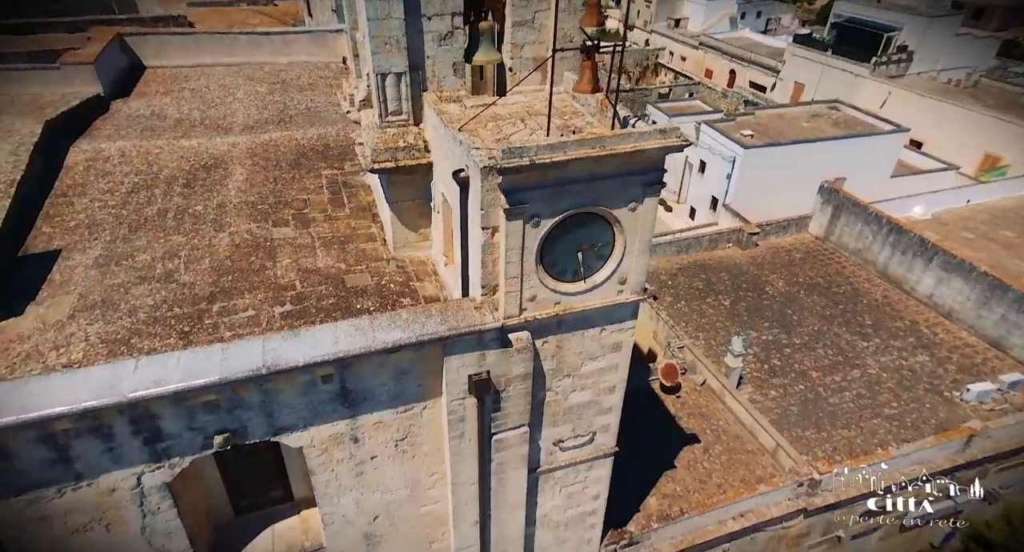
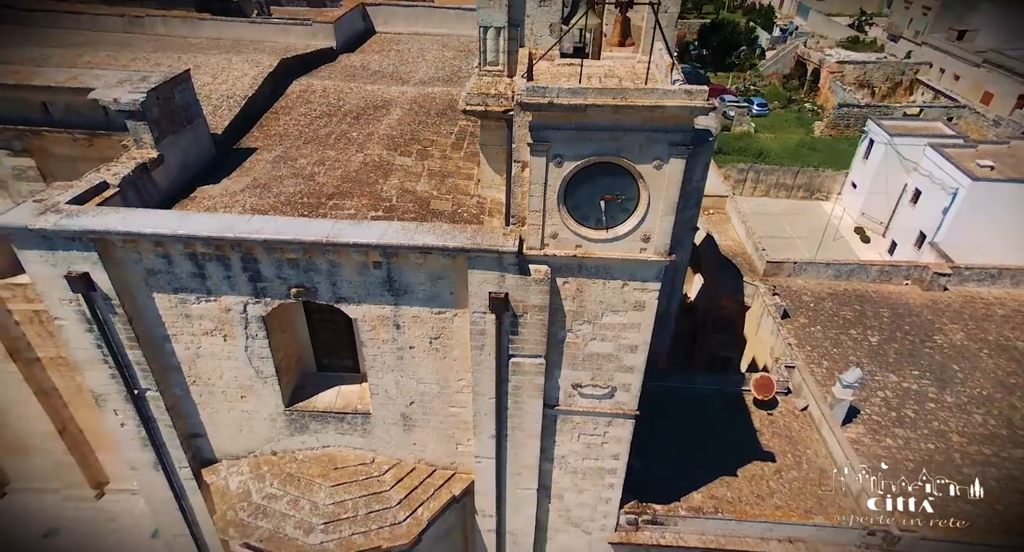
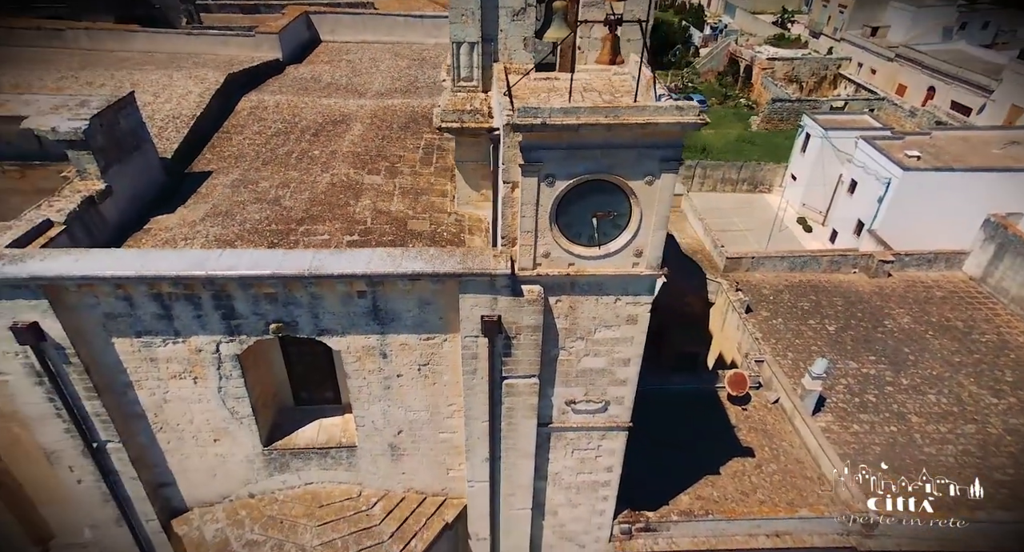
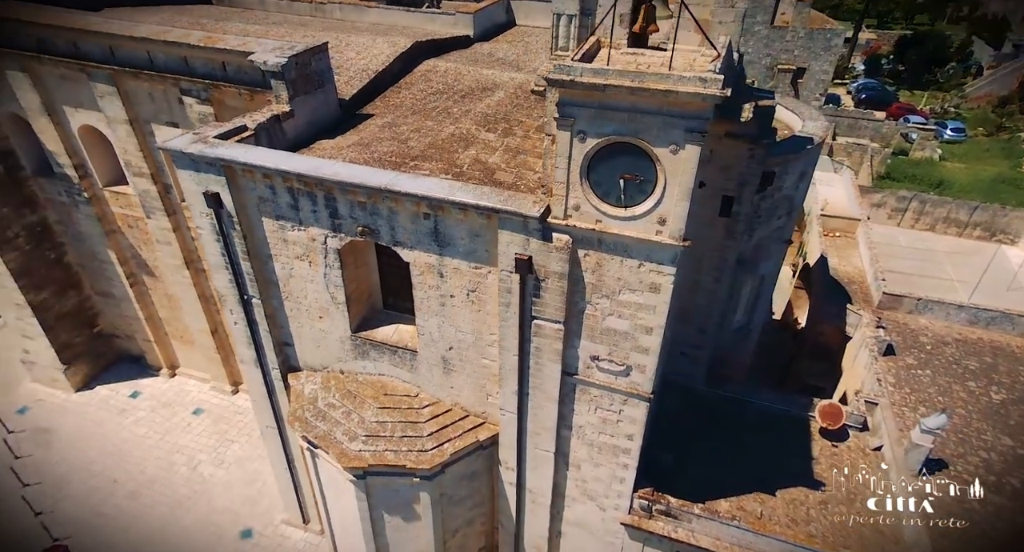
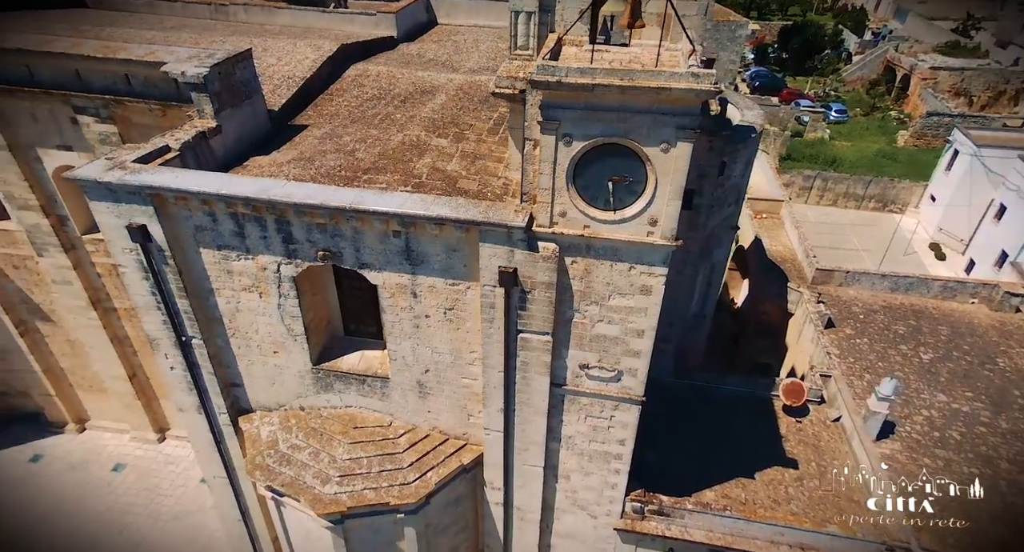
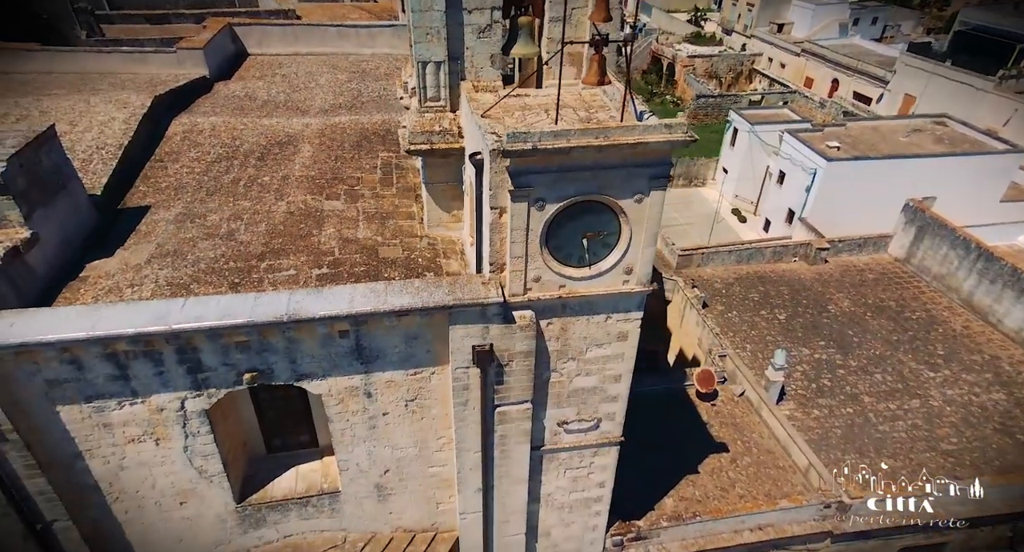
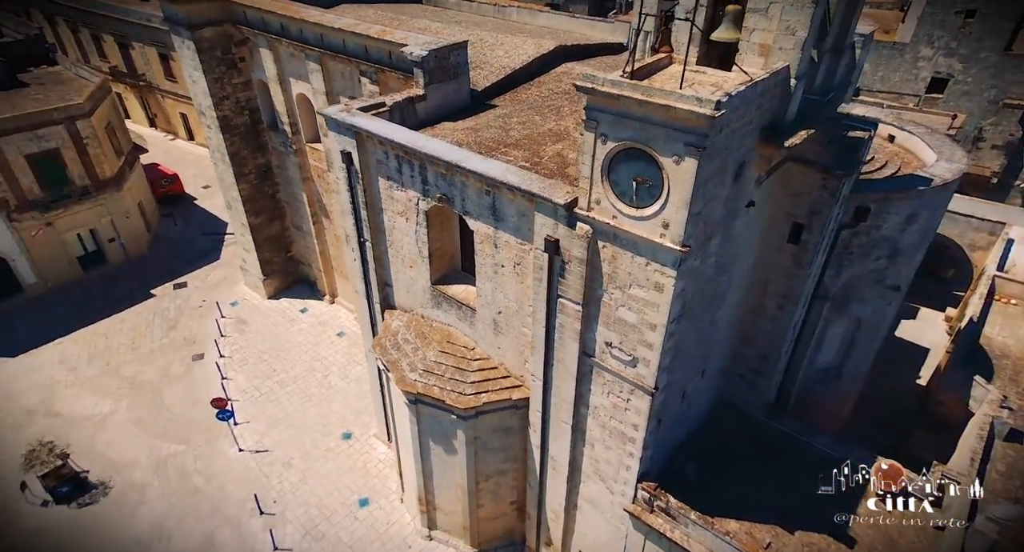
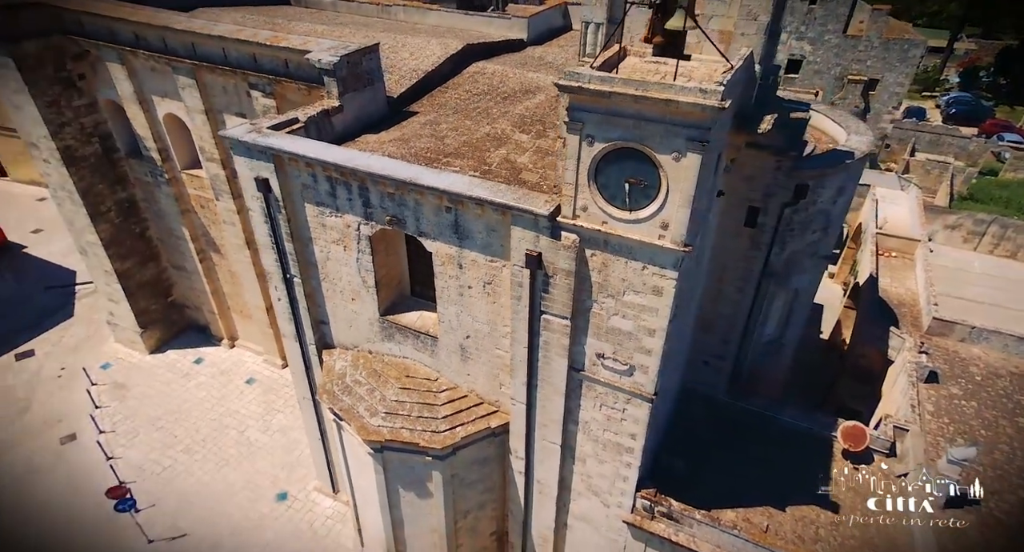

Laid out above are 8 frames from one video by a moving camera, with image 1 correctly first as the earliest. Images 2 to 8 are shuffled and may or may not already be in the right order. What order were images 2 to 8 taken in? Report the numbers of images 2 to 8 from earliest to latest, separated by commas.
6, 3, 2, 5, 4, 8, 7
